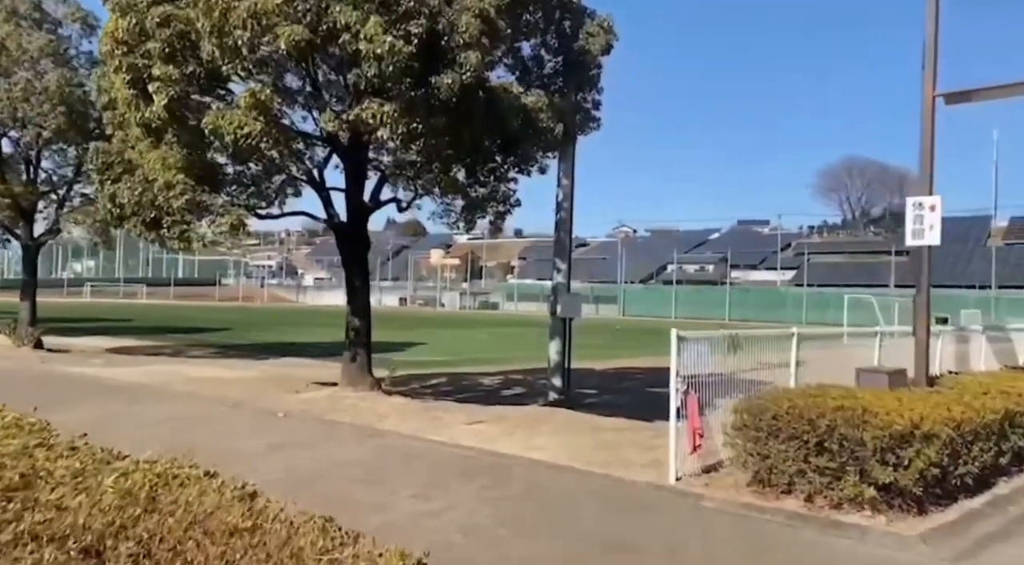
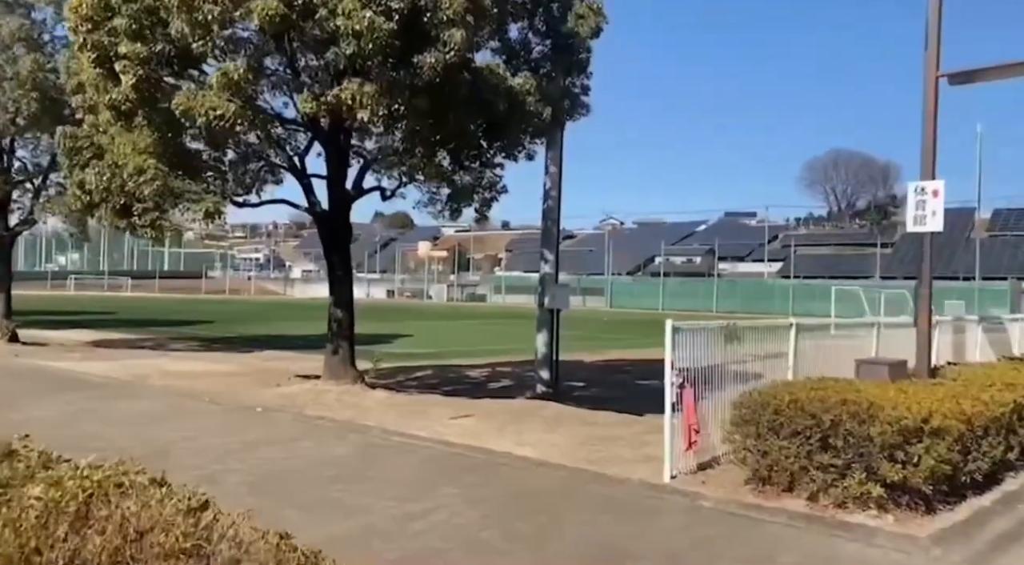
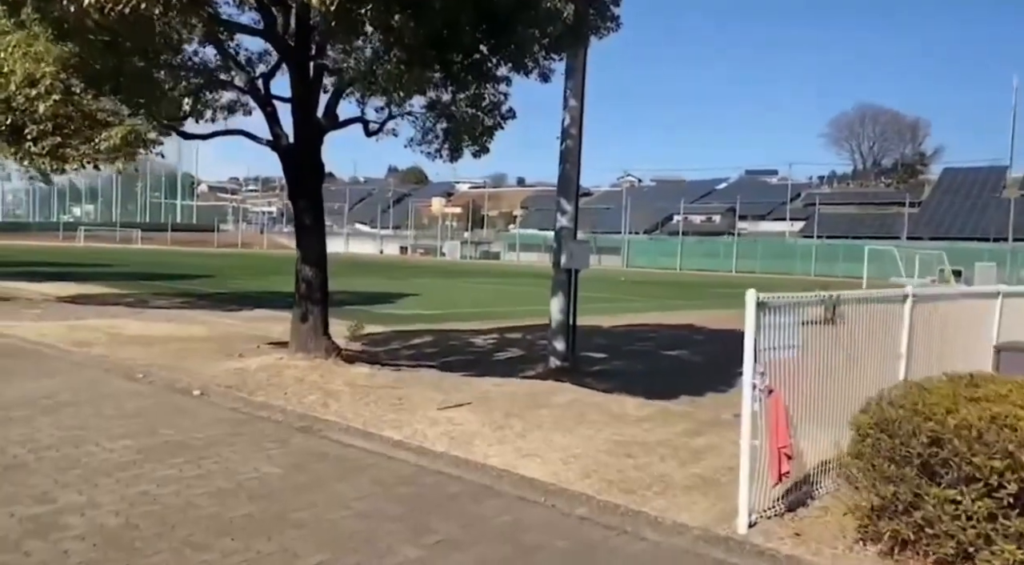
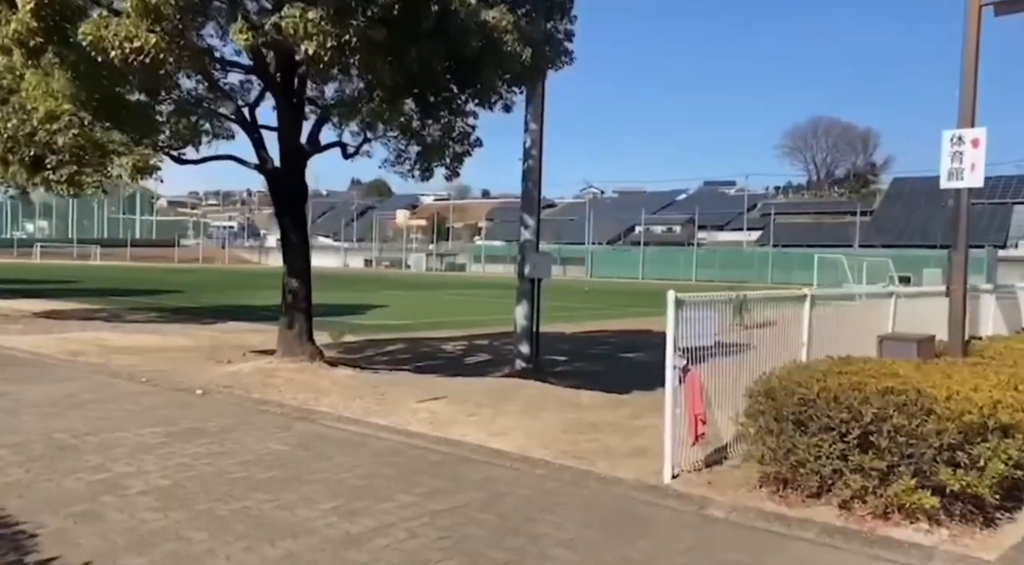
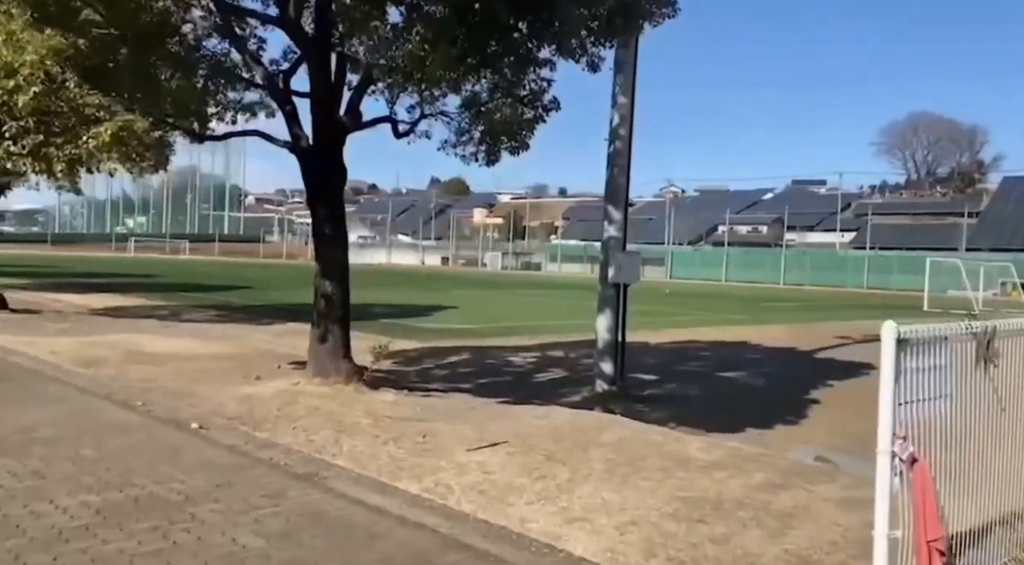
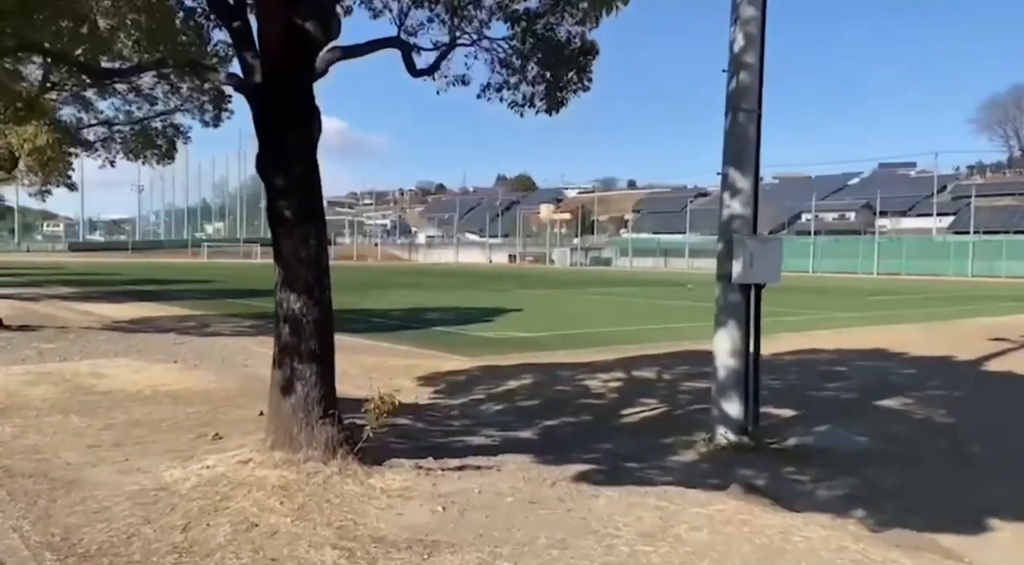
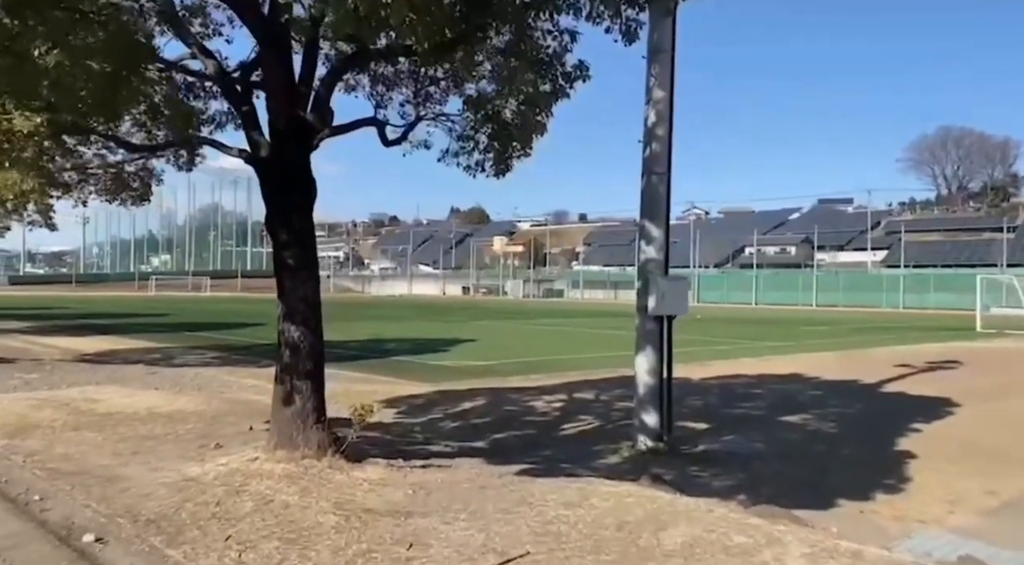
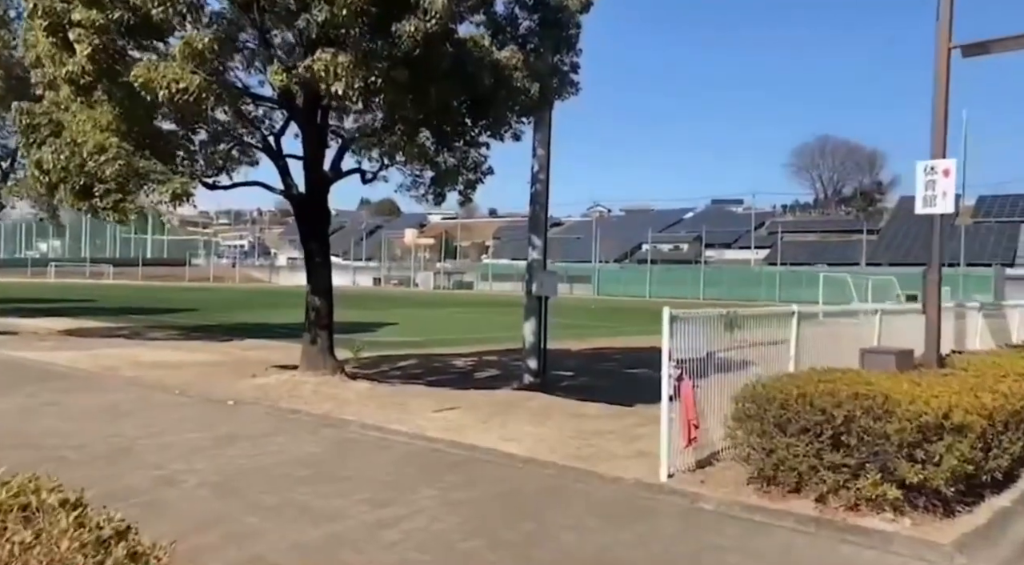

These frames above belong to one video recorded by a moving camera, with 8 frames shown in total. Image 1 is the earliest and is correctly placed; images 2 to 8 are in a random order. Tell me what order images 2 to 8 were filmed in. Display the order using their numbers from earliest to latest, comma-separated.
2, 8, 4, 3, 5, 7, 6
